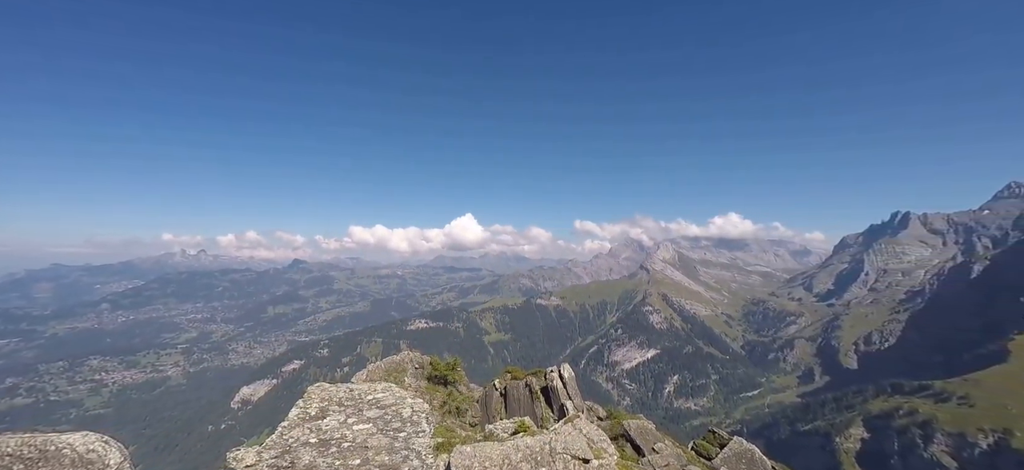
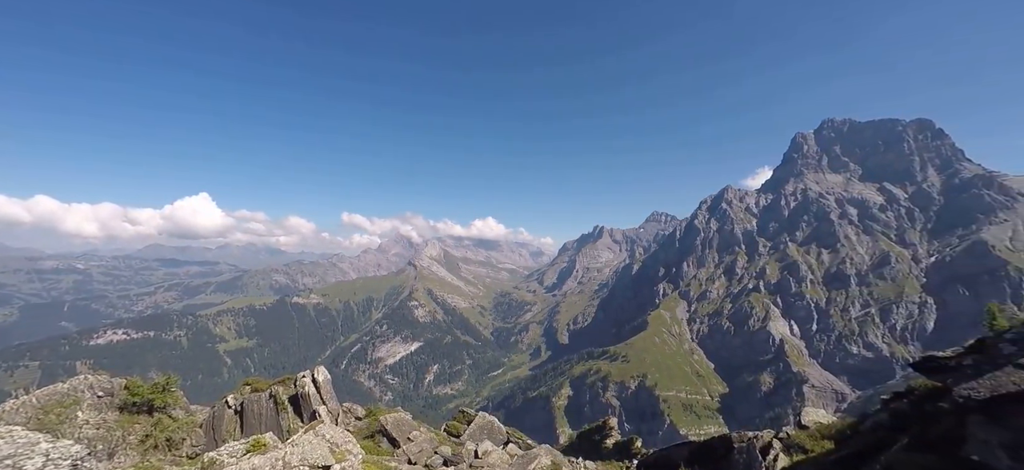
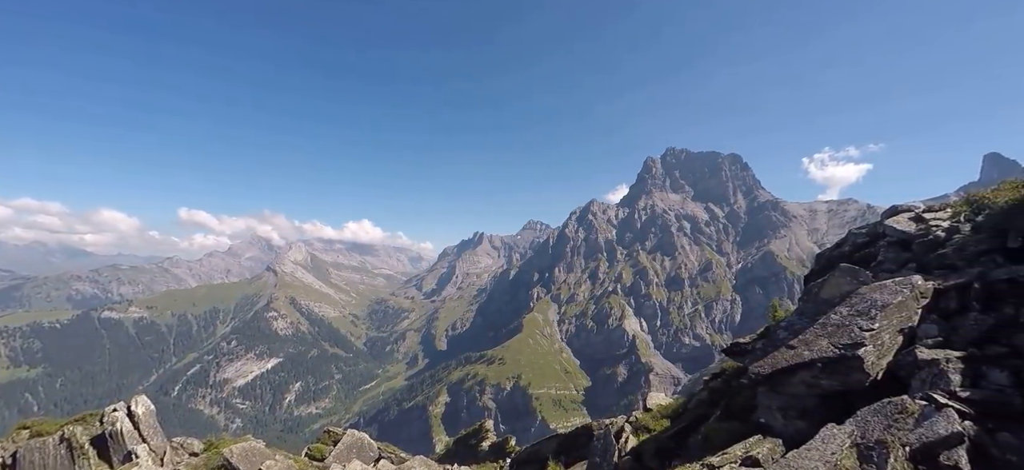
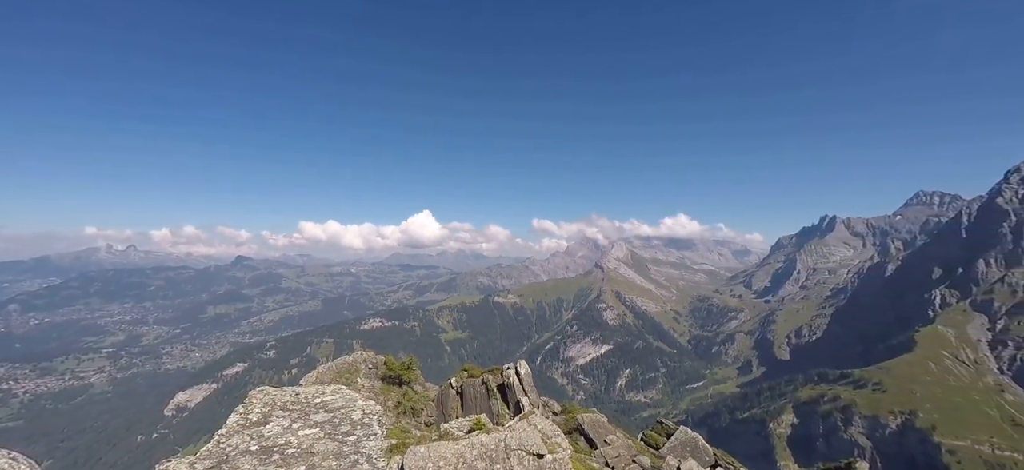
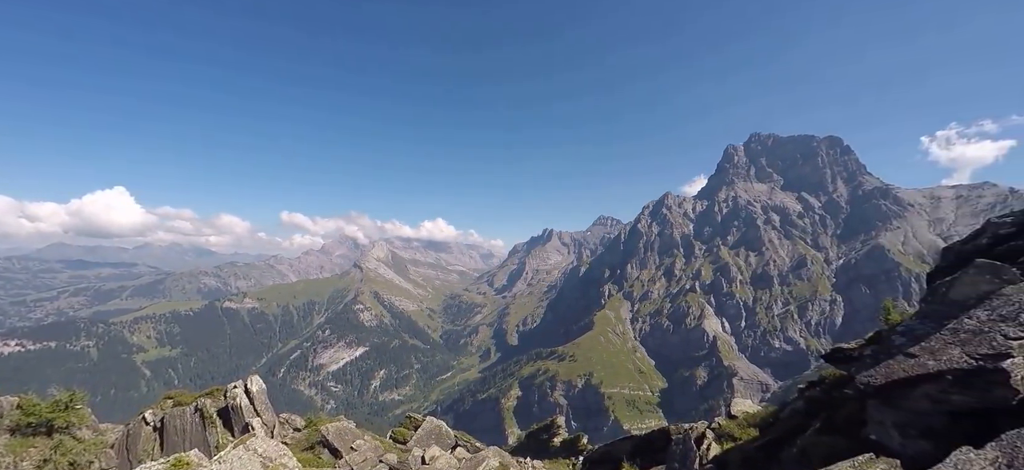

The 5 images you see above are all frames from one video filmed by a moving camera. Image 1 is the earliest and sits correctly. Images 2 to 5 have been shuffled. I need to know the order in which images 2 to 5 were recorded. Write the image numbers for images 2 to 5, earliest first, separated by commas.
4, 2, 5, 3
